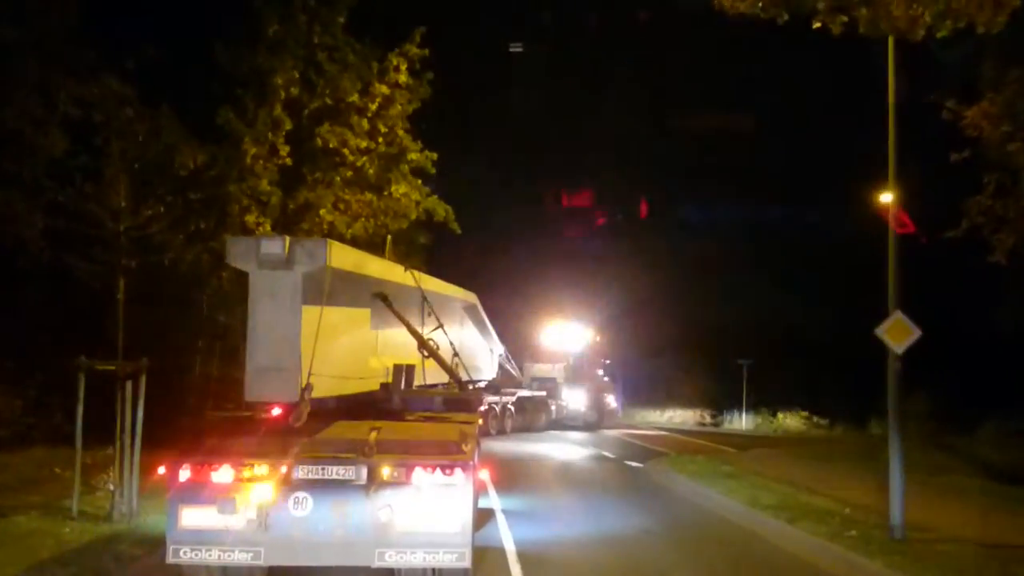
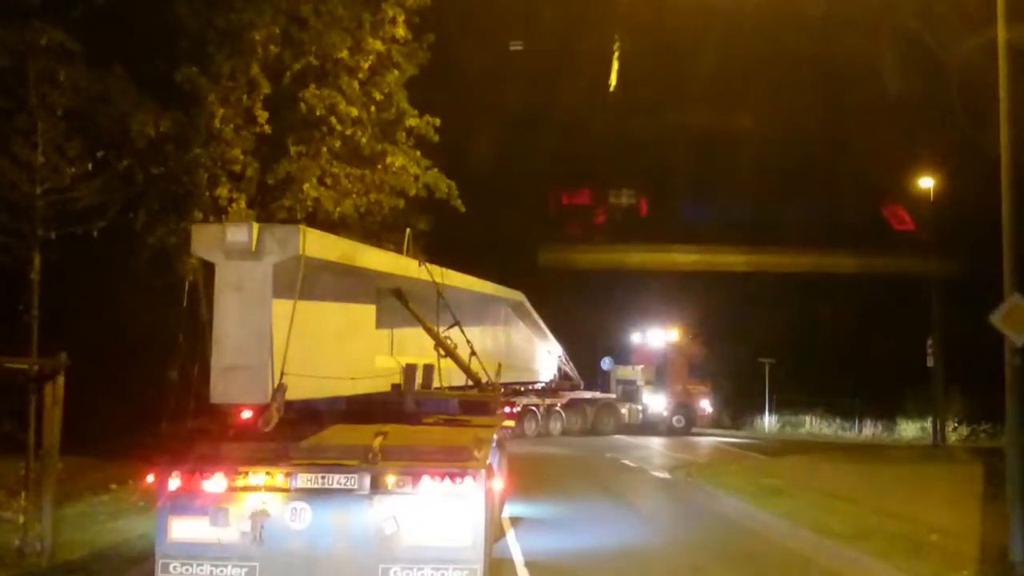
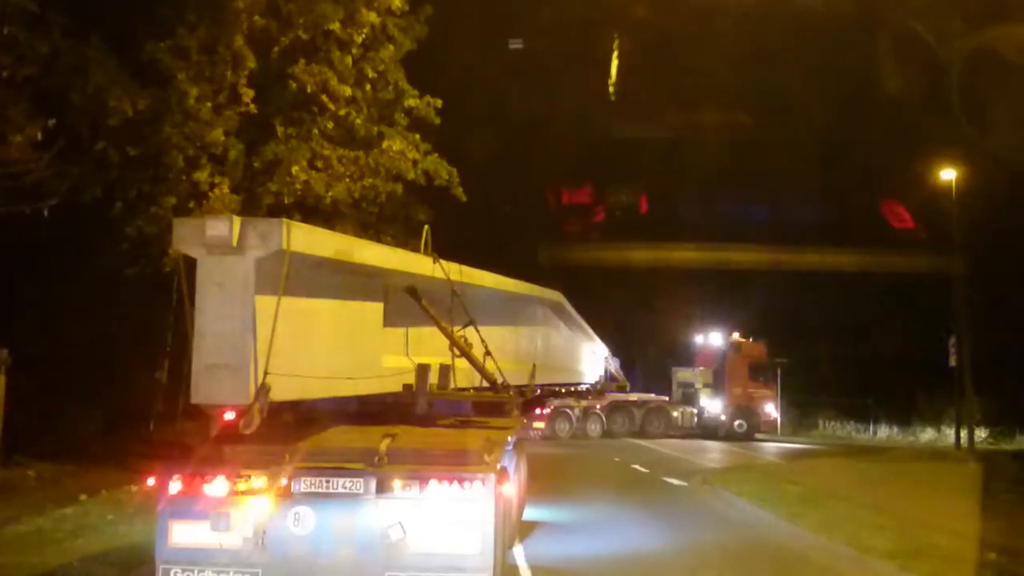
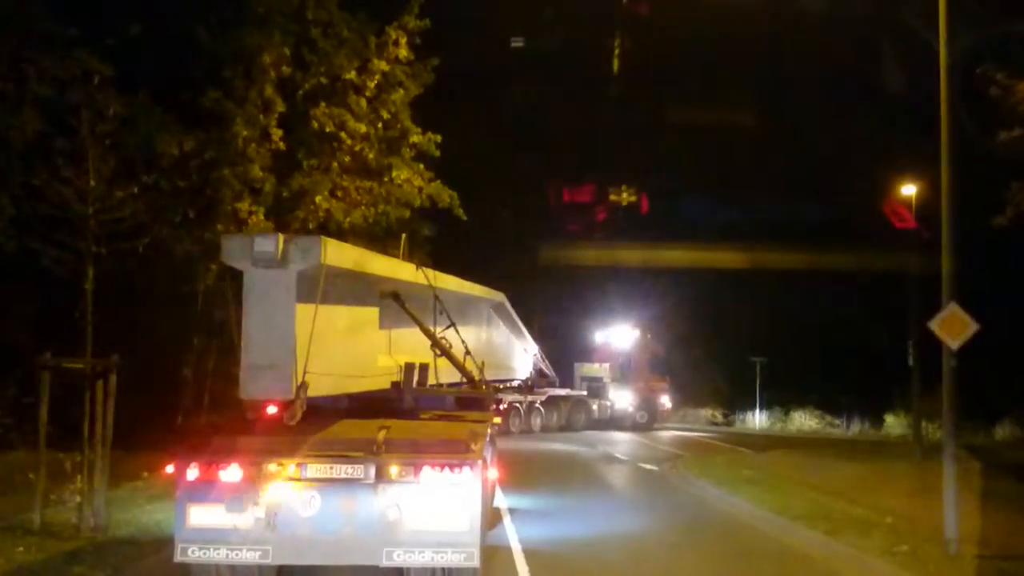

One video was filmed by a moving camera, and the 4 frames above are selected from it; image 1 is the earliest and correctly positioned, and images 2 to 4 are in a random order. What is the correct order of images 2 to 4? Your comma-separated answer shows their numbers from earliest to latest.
4, 2, 3
